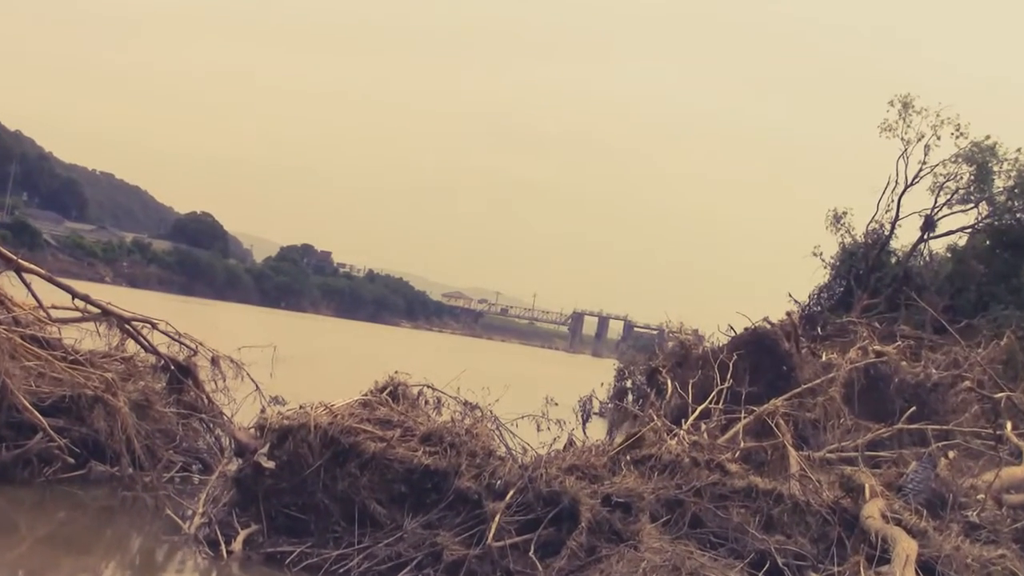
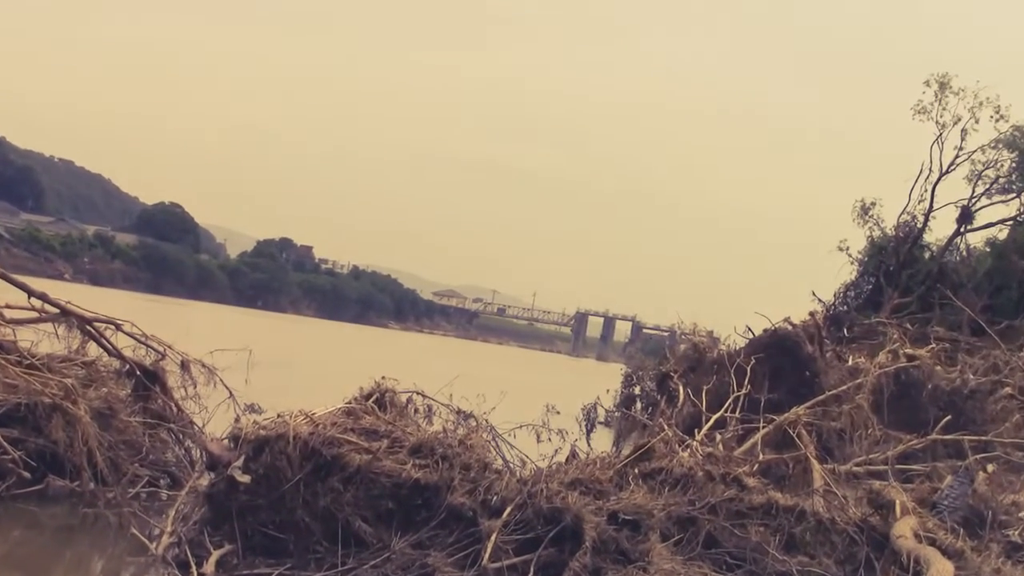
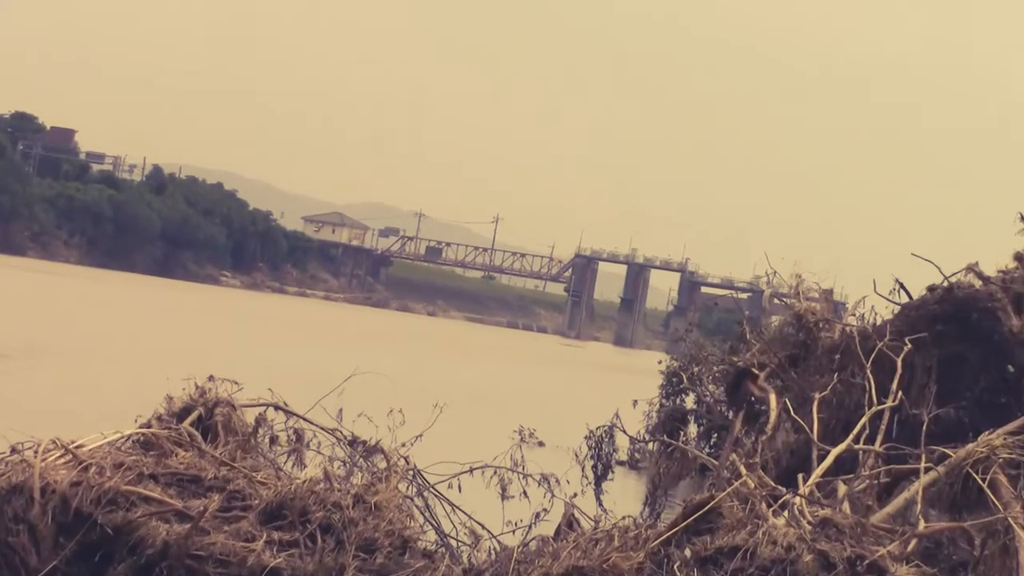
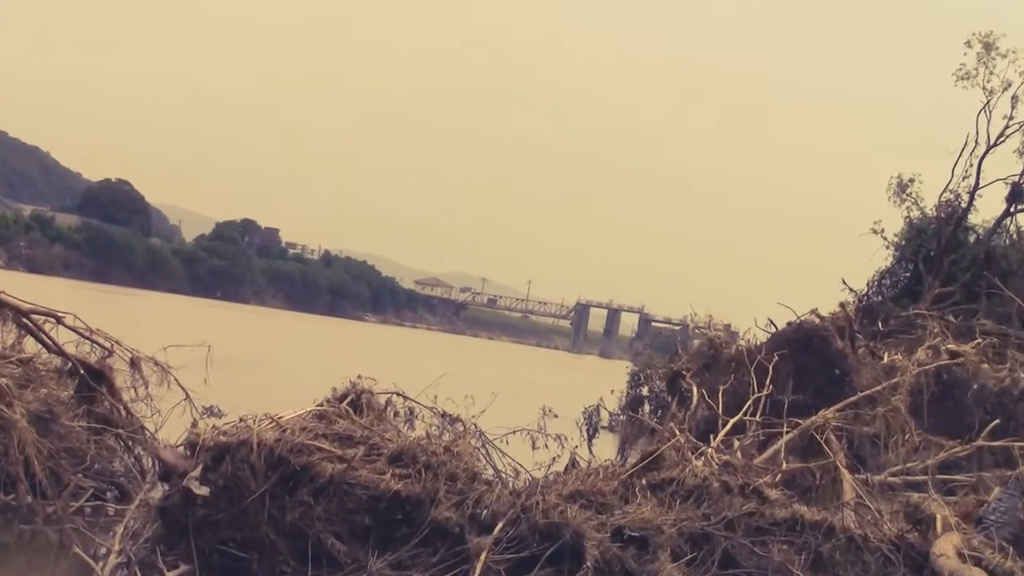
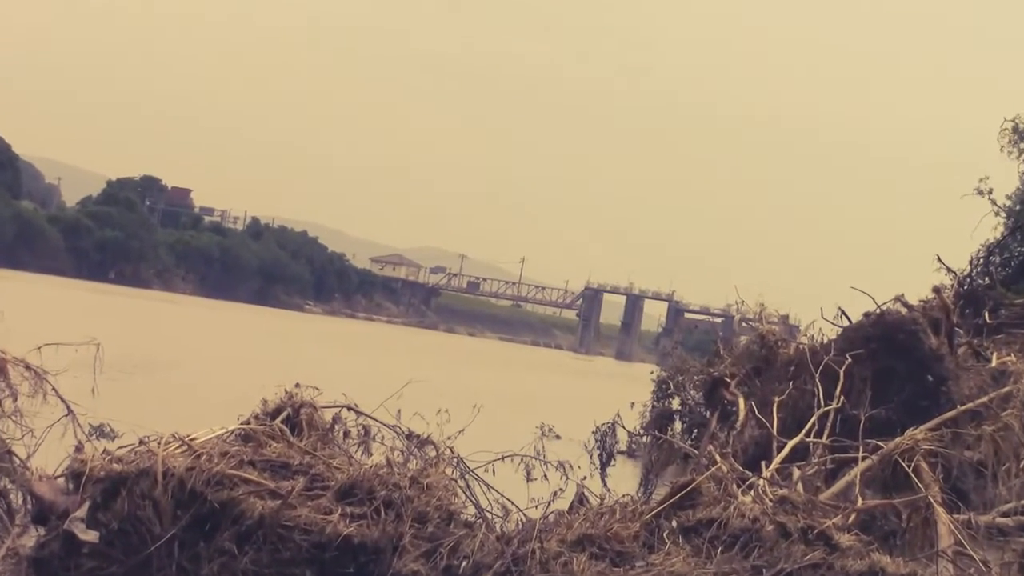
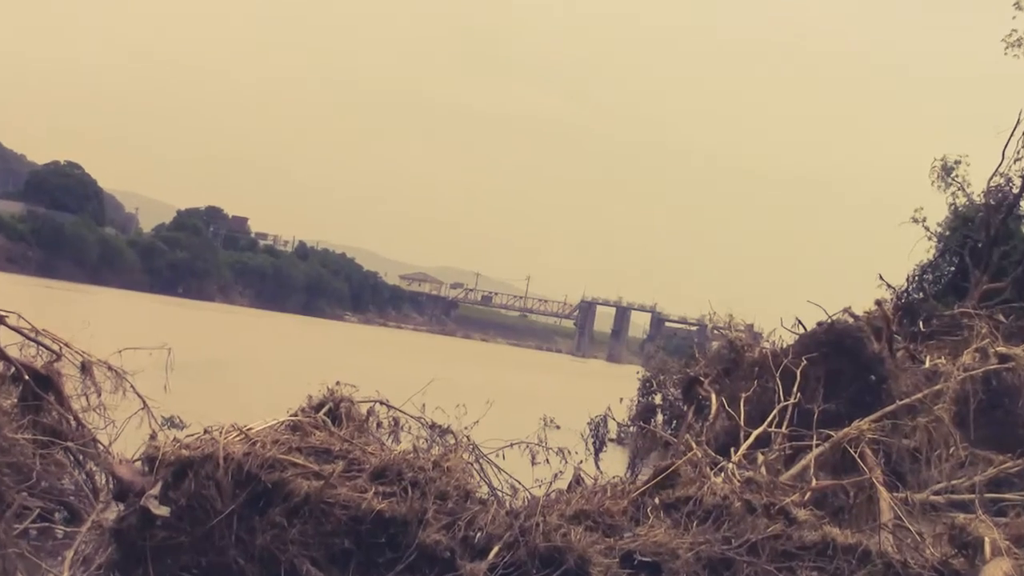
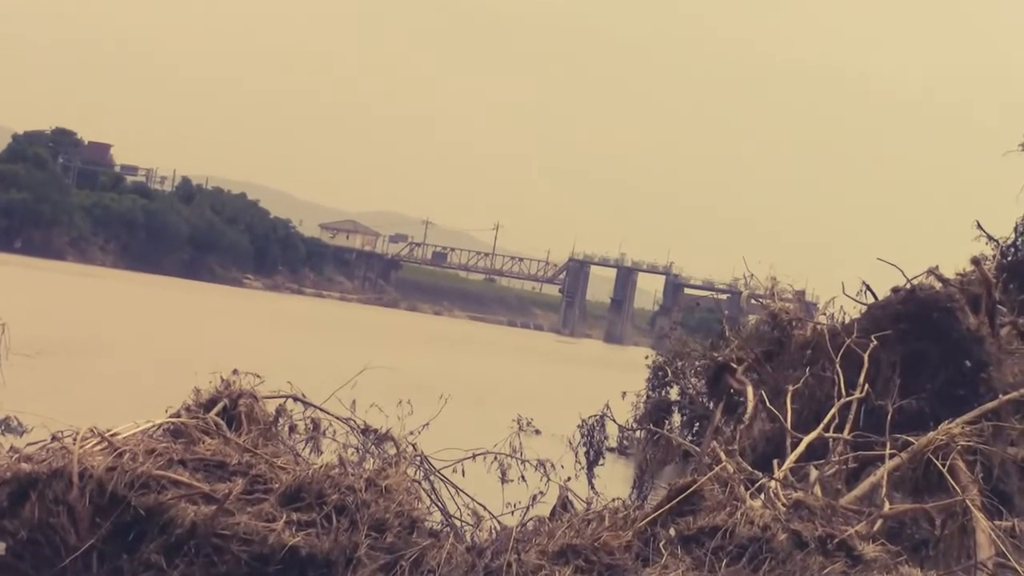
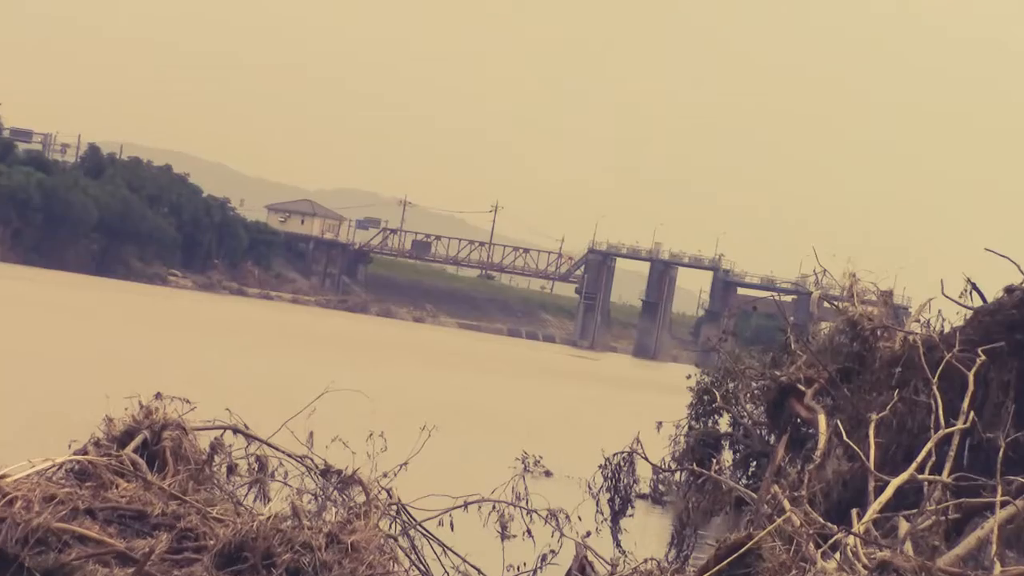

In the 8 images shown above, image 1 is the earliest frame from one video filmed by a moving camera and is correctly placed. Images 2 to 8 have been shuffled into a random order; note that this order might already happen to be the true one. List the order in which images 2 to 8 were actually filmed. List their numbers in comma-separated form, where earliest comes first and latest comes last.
2, 4, 6, 5, 7, 3, 8
